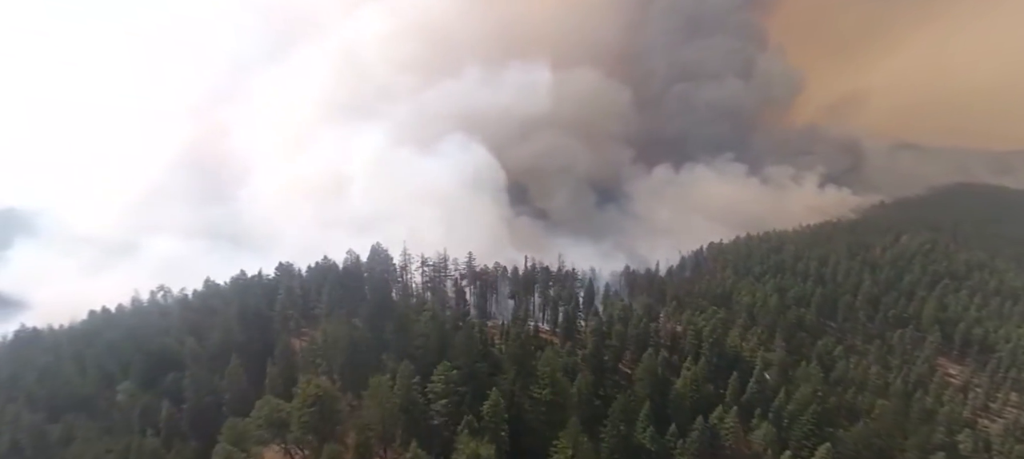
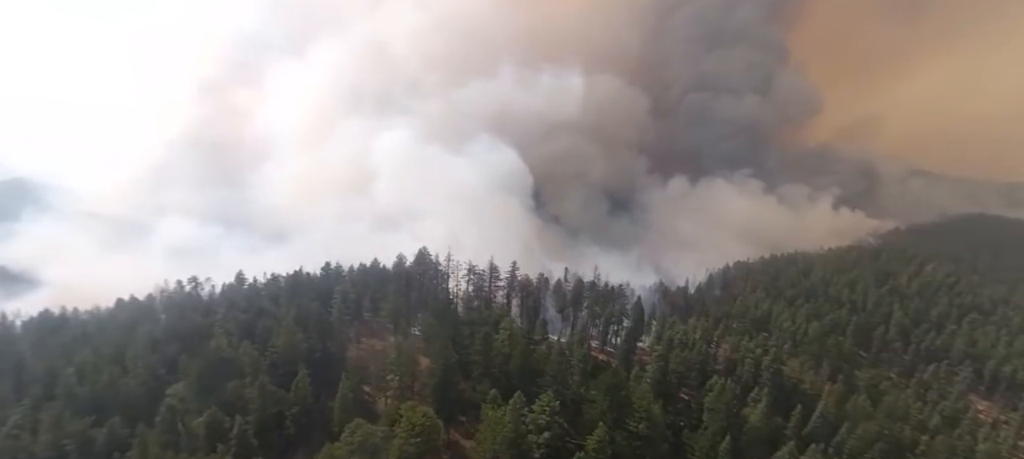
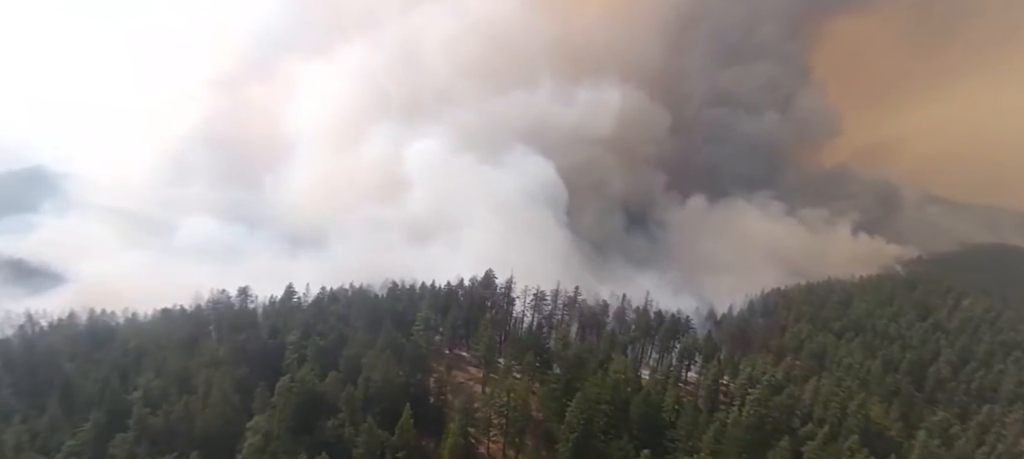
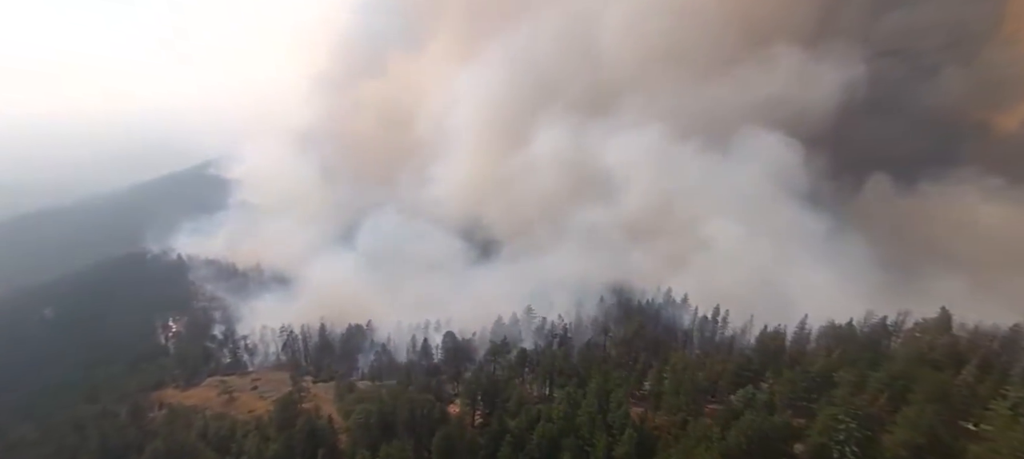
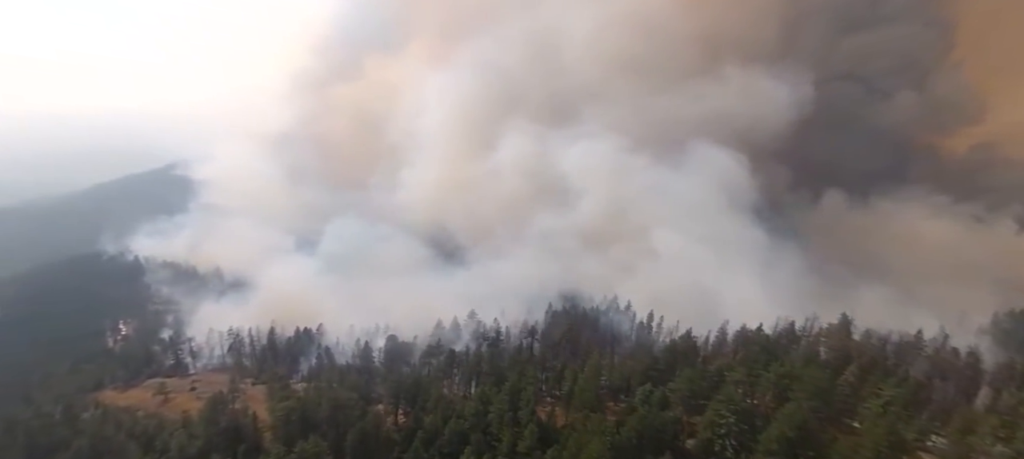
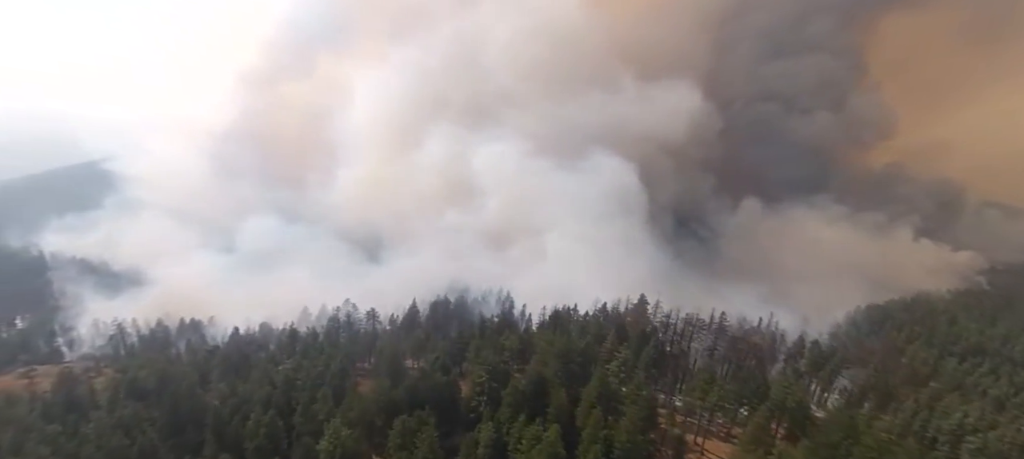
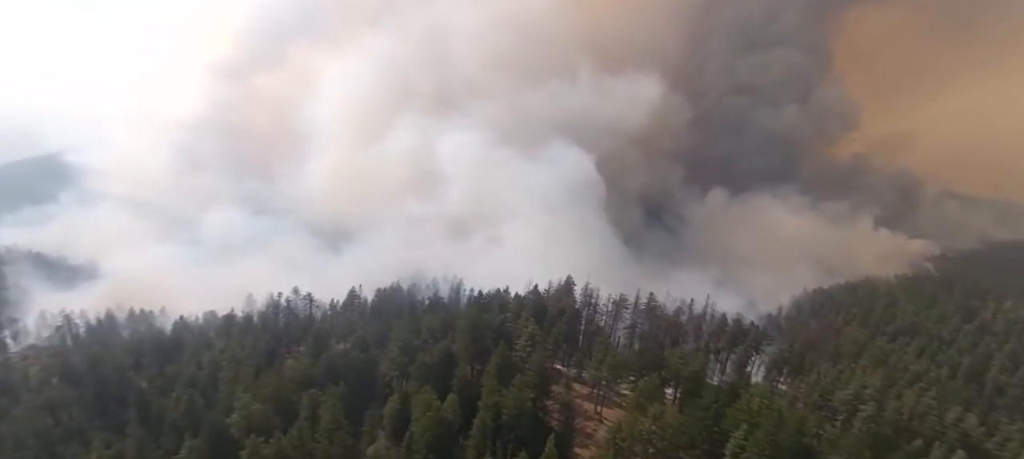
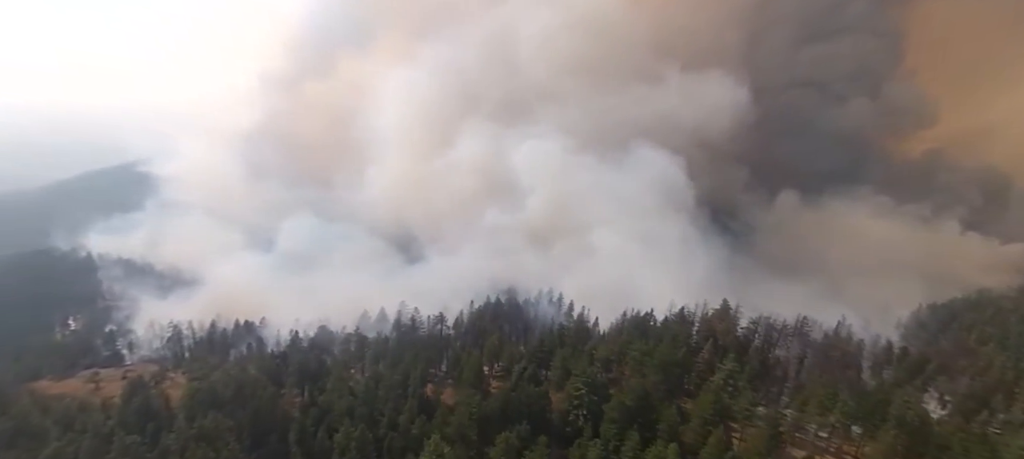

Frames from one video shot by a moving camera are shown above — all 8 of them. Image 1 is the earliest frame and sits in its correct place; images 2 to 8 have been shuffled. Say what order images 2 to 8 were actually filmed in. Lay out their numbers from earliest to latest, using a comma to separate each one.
2, 3, 7, 6, 8, 5, 4
